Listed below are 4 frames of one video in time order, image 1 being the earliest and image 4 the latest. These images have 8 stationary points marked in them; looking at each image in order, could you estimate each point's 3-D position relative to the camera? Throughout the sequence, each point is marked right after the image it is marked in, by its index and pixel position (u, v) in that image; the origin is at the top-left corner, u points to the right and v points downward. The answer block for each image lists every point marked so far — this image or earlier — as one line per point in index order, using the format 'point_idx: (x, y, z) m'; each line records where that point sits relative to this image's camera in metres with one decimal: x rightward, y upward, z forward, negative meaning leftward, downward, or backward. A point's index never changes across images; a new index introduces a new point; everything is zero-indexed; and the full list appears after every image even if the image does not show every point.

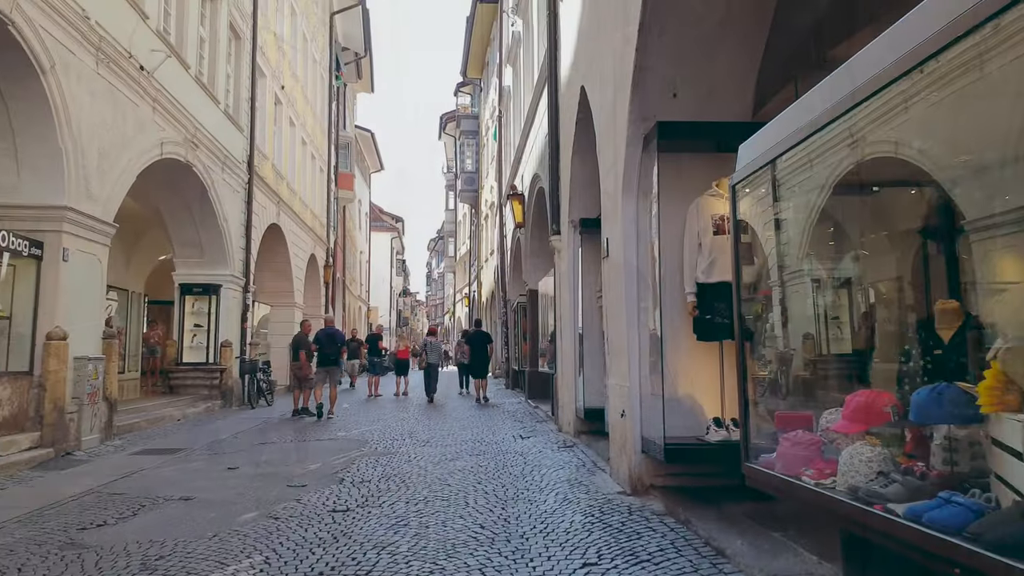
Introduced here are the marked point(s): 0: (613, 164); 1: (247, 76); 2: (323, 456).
0: (+0.8, +1.0, +6.2) m
1: (-6.1, +4.9, +17.9) m
2: (-2.3, -2.0, +9.3) m
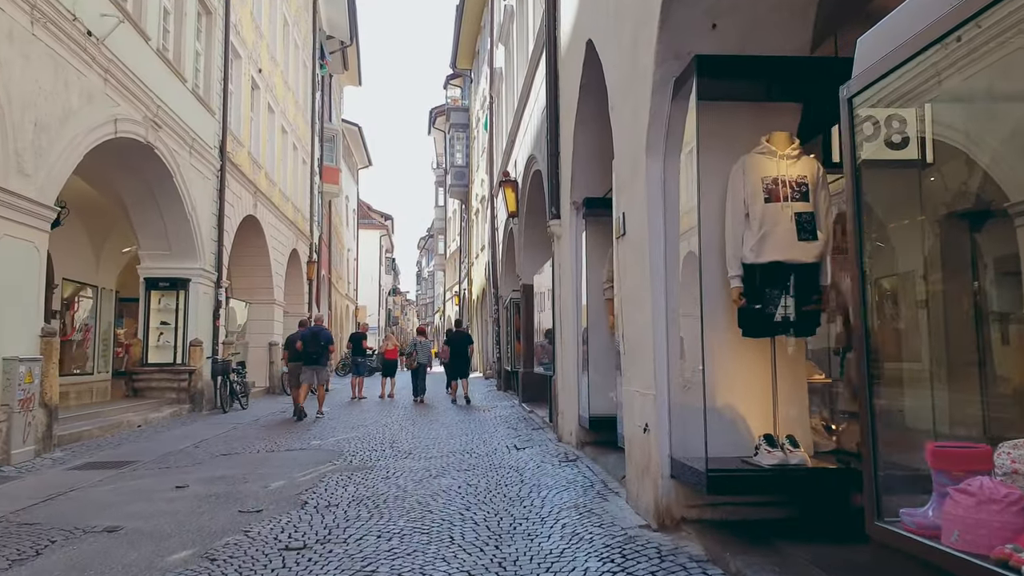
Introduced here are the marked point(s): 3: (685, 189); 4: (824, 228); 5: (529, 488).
0: (+0.8, +1.1, +5.1) m
1: (-6.3, +5.0, +16.7) m
2: (-2.3, -1.9, +8.1) m
3: (+1.1, +0.6, +4.7) m
4: (+1.7, +0.3, +4.3) m
5: (+0.1, -1.7, +6.4) m
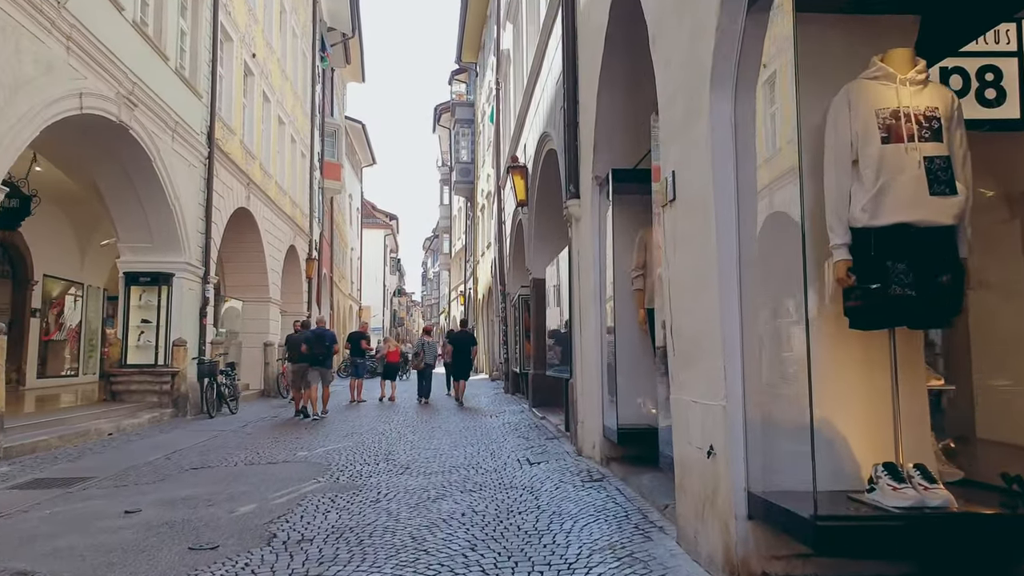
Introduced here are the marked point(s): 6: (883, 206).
0: (+0.9, +1.2, +3.9) m
1: (-6.1, +5.1, +15.5) m
2: (-2.2, -1.8, +6.9) m
3: (+1.1, +0.7, +3.5) m
4: (+1.8, +0.4, +3.1) m
5: (+0.2, -1.6, +5.2) m
6: (+1.5, +0.3, +3.1) m
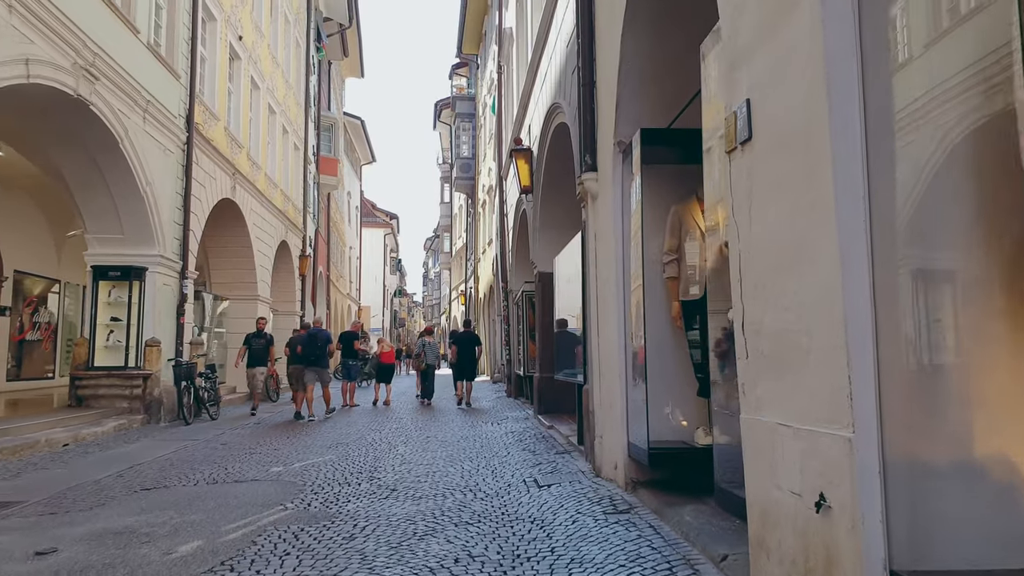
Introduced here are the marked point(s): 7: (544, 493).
0: (+0.9, +1.3, +2.7) m
1: (-6.0, +5.2, +14.4) m
2: (-2.2, -1.7, +5.7) m
3: (+1.2, +0.8, +2.3) m
4: (+1.8, +0.5, +1.9) m
5: (+0.3, -1.5, +4.0) m
6: (+1.5, +0.4, +1.9) m
7: (+0.3, -1.6, +6.1) m
